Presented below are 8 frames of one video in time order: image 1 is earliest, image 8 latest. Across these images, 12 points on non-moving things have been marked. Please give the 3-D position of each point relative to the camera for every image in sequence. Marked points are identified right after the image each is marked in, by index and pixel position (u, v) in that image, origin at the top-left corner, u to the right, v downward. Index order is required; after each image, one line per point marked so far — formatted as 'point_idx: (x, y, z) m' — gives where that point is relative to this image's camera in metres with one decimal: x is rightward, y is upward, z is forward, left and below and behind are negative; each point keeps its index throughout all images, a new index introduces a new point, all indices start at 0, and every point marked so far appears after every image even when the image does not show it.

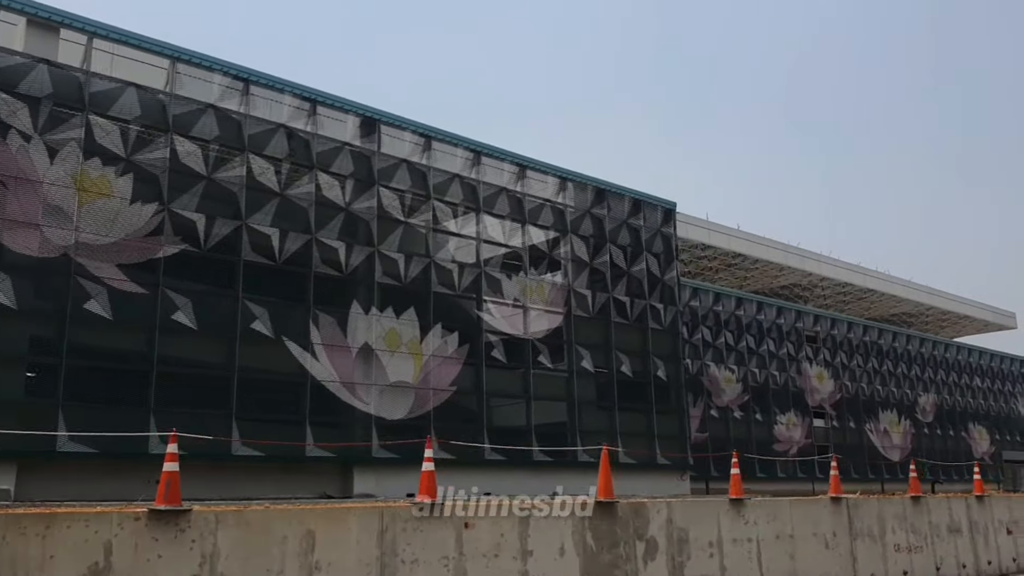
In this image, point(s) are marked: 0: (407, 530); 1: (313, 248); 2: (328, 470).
0: (-1.0, -2.2, +8.2) m
1: (-4.3, +0.9, +19.7) m
2: (-3.9, -3.9, +19.4) m
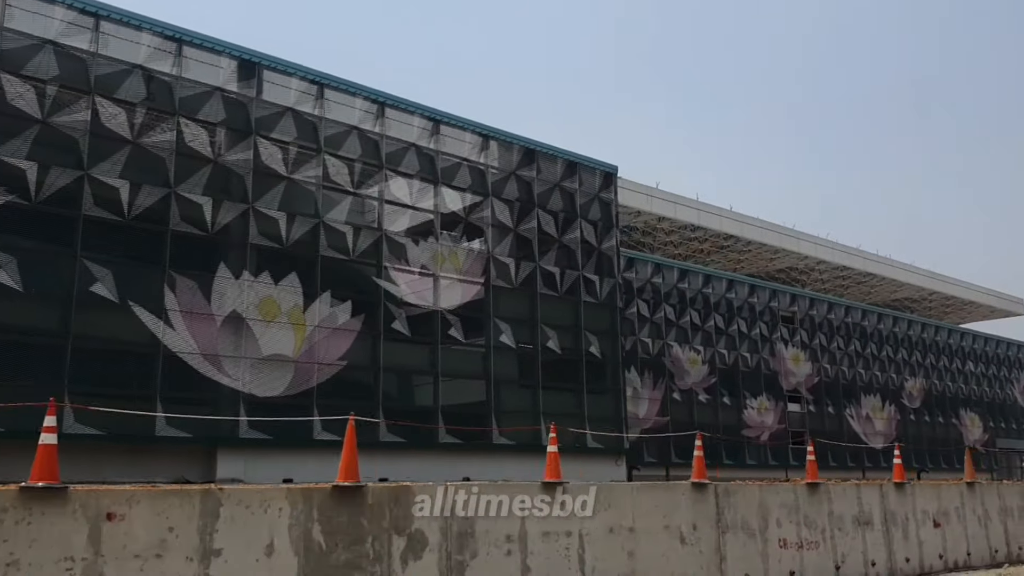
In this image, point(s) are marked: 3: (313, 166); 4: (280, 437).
0: (-3.4, -1.6, +6.1) m
1: (-6.5, +1.6, +17.6) m
2: (-6.1, -3.1, +17.4) m
3: (-4.3, +2.6, +19.7) m
4: (-4.6, -2.9, +18.1) m
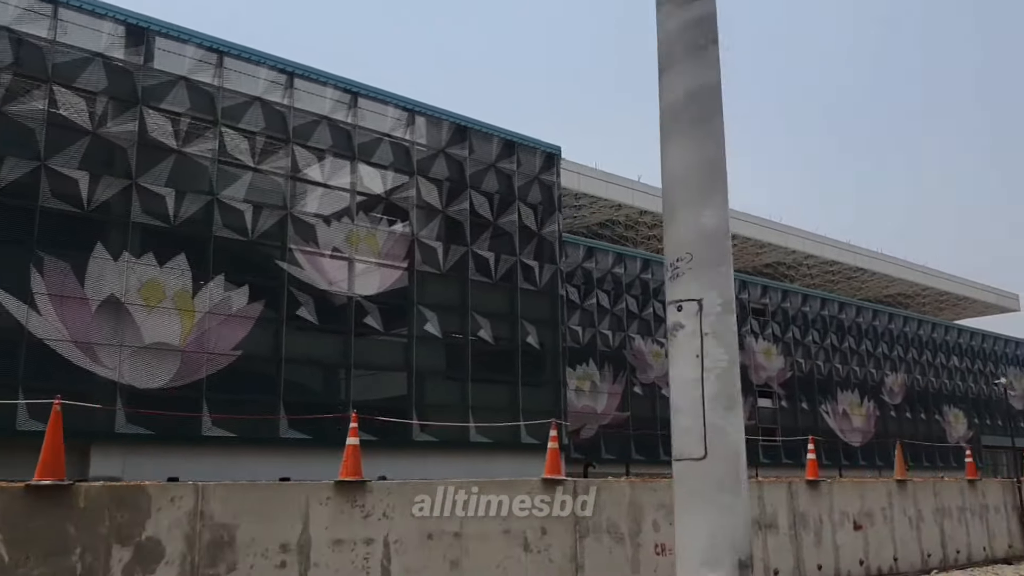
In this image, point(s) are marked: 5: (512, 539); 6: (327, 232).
0: (-5.2, -1.2, +4.7) m
1: (-8.3, +1.9, +16.2) m
2: (-7.9, -2.8, +16.0) m
3: (-6.1, +3.0, +18.3) m
4: (-6.3, -2.6, +16.7) m
5: (0.0, -2.4, +8.8) m
6: (-4.0, +1.2, +19.8) m
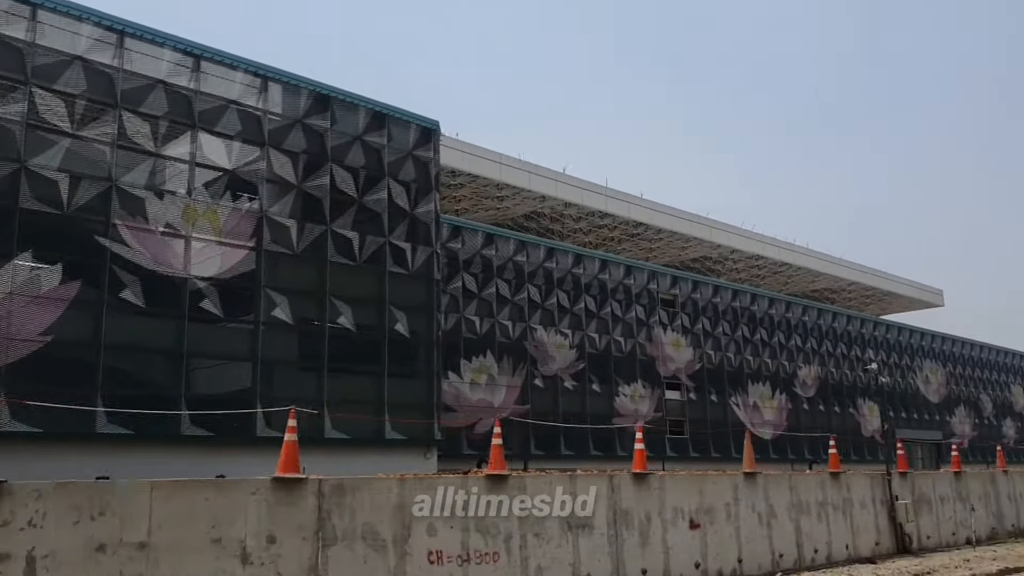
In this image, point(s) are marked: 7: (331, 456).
0: (-7.2, -0.9, +2.8) m
1: (-10.9, +2.3, +14.1) m
2: (-10.6, -2.4, +13.9) m
3: (-8.9, +3.3, +16.4) m
4: (-9.1, -2.2, +14.8) m
5: (-2.3, -2.1, +7.2) m
6: (-6.9, +1.6, +18.0) m
7: (-3.8, -3.6, +20.0) m
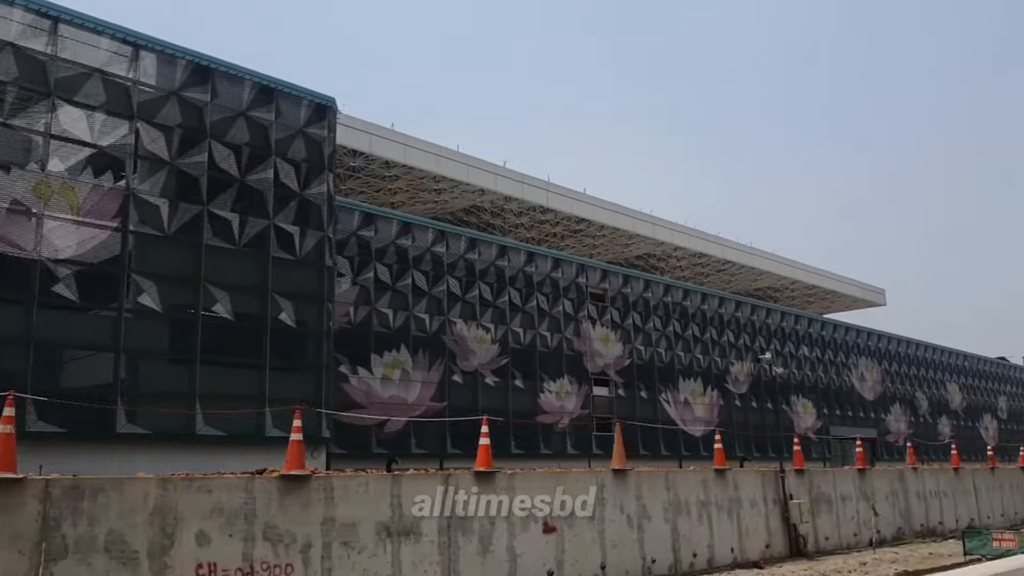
0: (-8.6, -0.6, +1.2) m
1: (-12.9, +2.7, +12.3) m
2: (-12.5, -2.1, +12.2) m
3: (-10.9, +3.7, +14.7) m
4: (-11.1, -1.9, +13.1) m
5: (-3.9, -1.8, +5.8) m
6: (-9.0, +1.9, +16.4) m
7: (-6.1, -3.3, +18.5) m
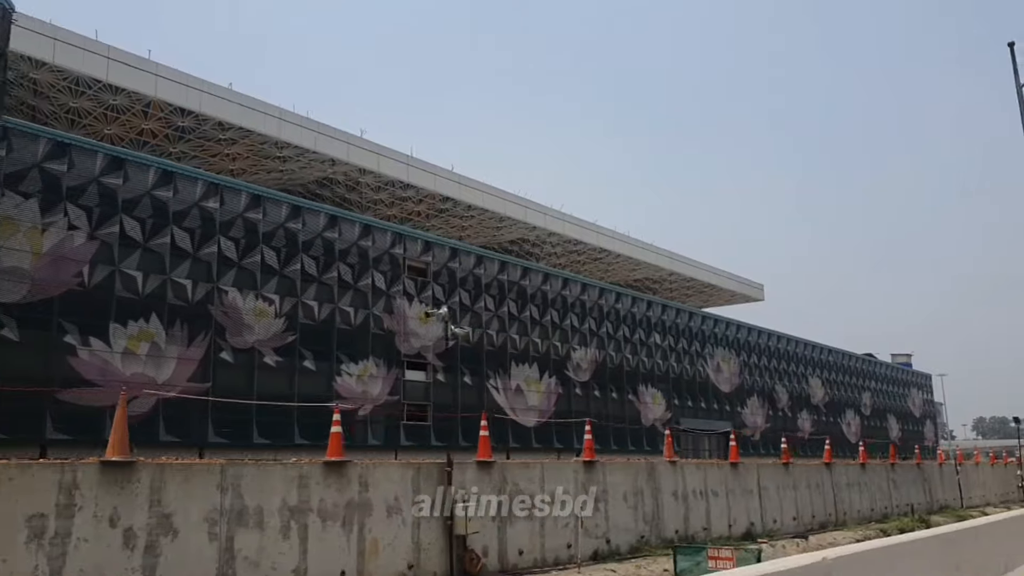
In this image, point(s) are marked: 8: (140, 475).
0: (-12.1, +0.4, -3.6) m
1: (-17.3, +3.9, +7.0) m
2: (-17.1, -0.9, +7.0) m
3: (-15.5, +4.9, +9.6) m
4: (-15.7, -0.7, +8.0) m
5: (-7.9, -0.8, +1.5) m
6: (-13.9, +3.1, +11.5) m
7: (-11.3, -2.2, +13.9) m
8: (-3.1, -1.6, +7.6) m
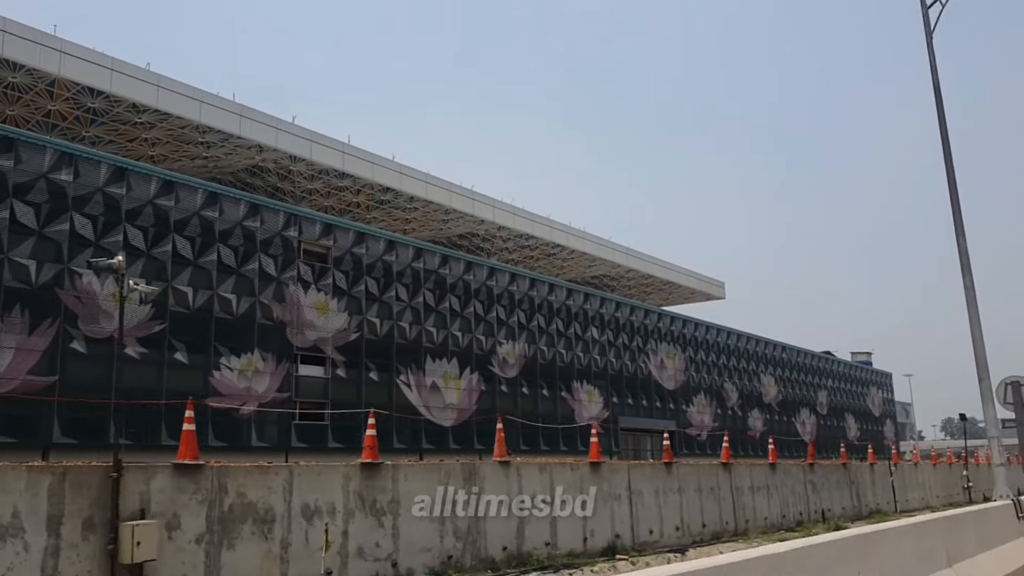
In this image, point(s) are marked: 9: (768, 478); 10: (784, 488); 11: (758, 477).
0: (-14.3, +1.0, -6.6) m
1: (-19.8, +4.4, +3.8) m
2: (-19.5, -0.3, +3.8) m
3: (-18.1, +5.4, +6.4) m
4: (-18.2, -0.2, +4.8) m
5: (-10.2, -0.3, -1.5) m
6: (-16.5, +3.6, +8.4) m
7: (-14.0, -1.7, +10.9) m
8: (-5.5, -1.1, +4.8) m
9: (+5.2, -3.9, +18.8) m
10: (+5.7, -4.2, +19.3) m
11: (+5.0, -3.8, +18.5) m
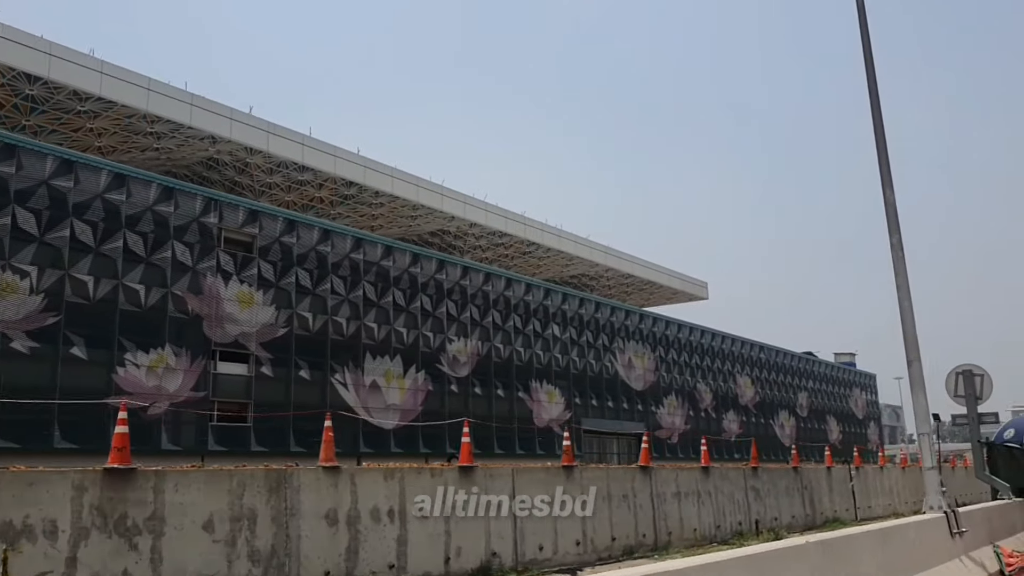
0: (-15.9, +1.4, -8.9) m
1: (-21.5, +4.8, +1.6) m
2: (-21.3, +0.1, +1.5) m
3: (-19.8, +5.8, +4.2) m
4: (-19.9, +0.2, +2.5) m
5: (-11.9, +0.1, -3.7) m
6: (-18.2, +4.0, +6.1) m
7: (-15.8, -1.4, +8.6) m
8: (-7.3, -0.7, +2.6) m
9: (+3.4, -3.6, +16.6) m
10: (+3.9, -3.9, +17.1) m
11: (+3.1, -3.5, +16.3) m
